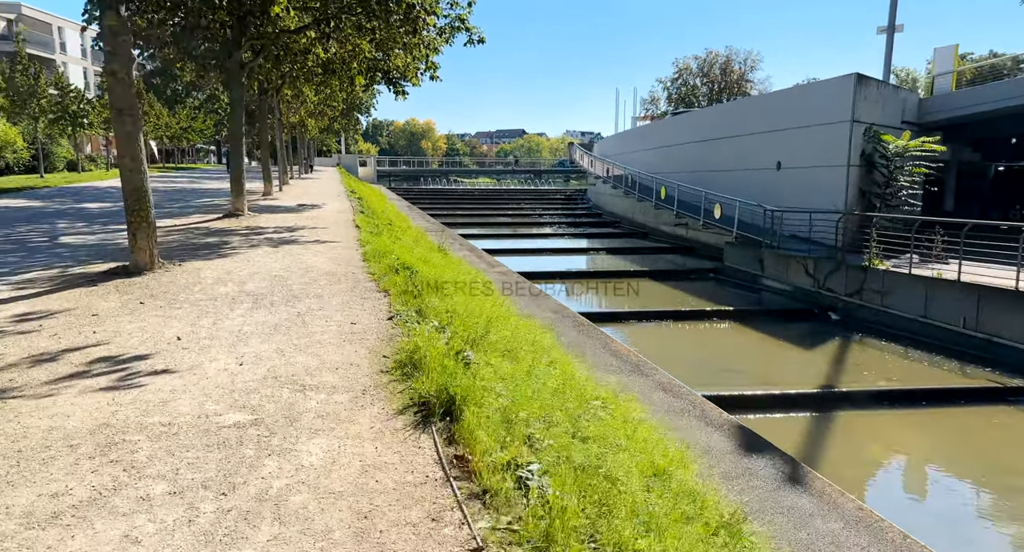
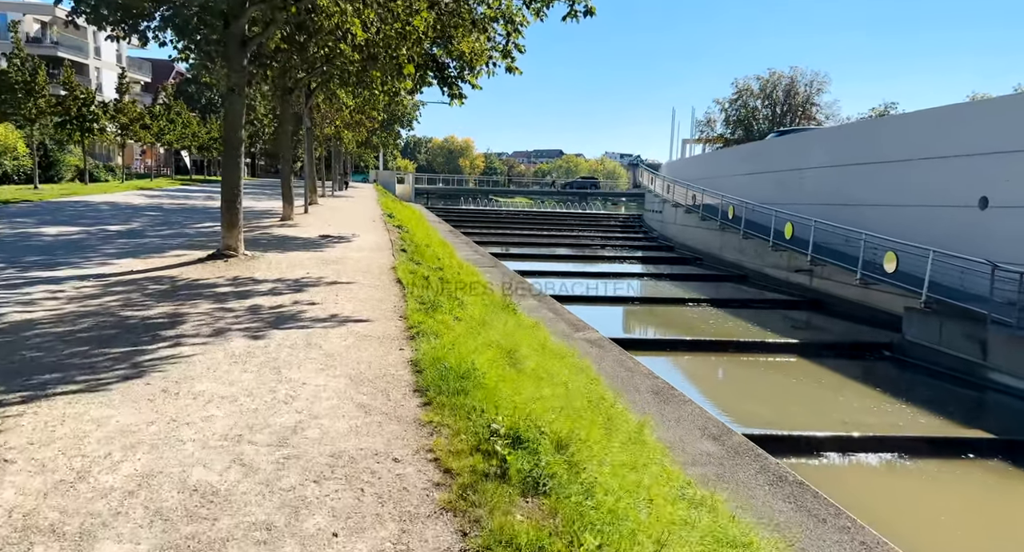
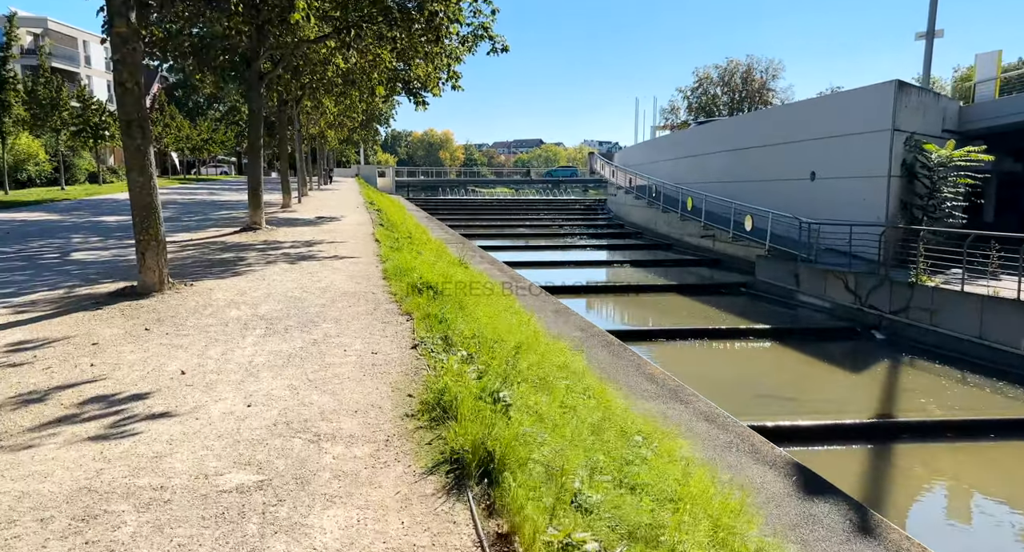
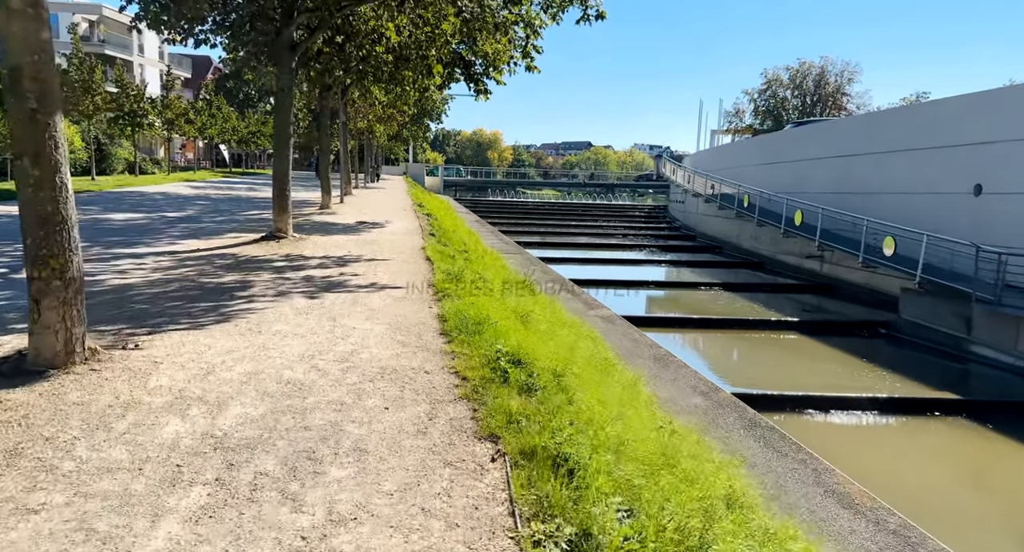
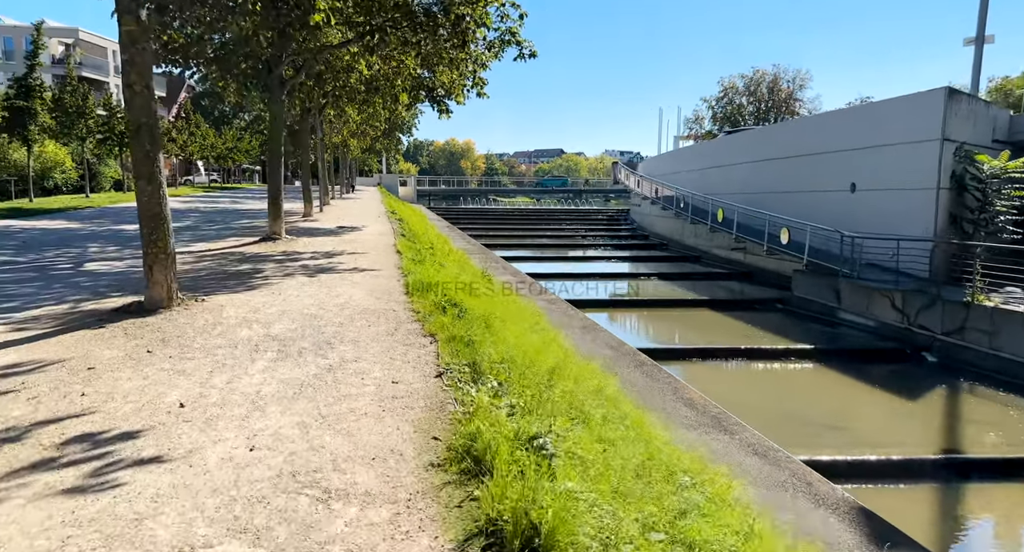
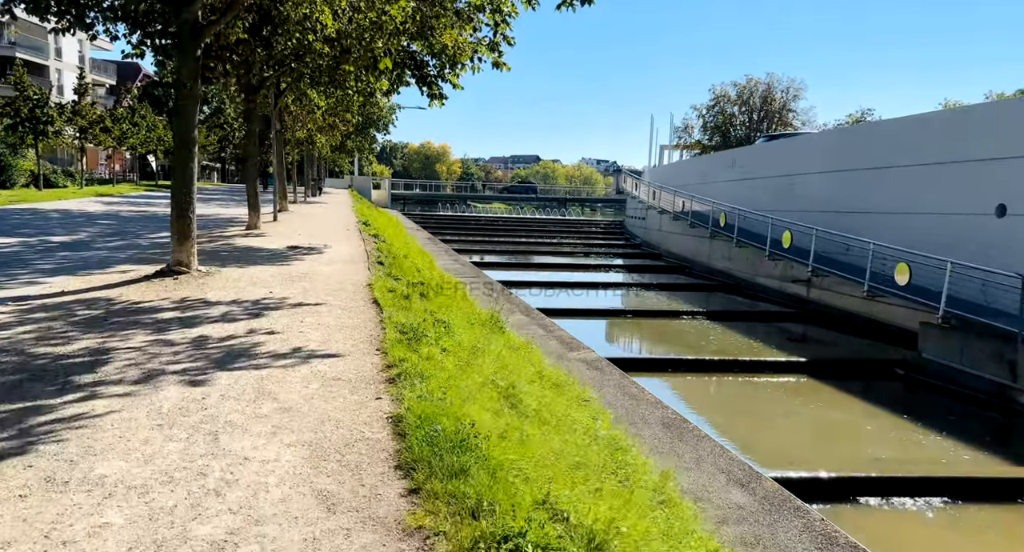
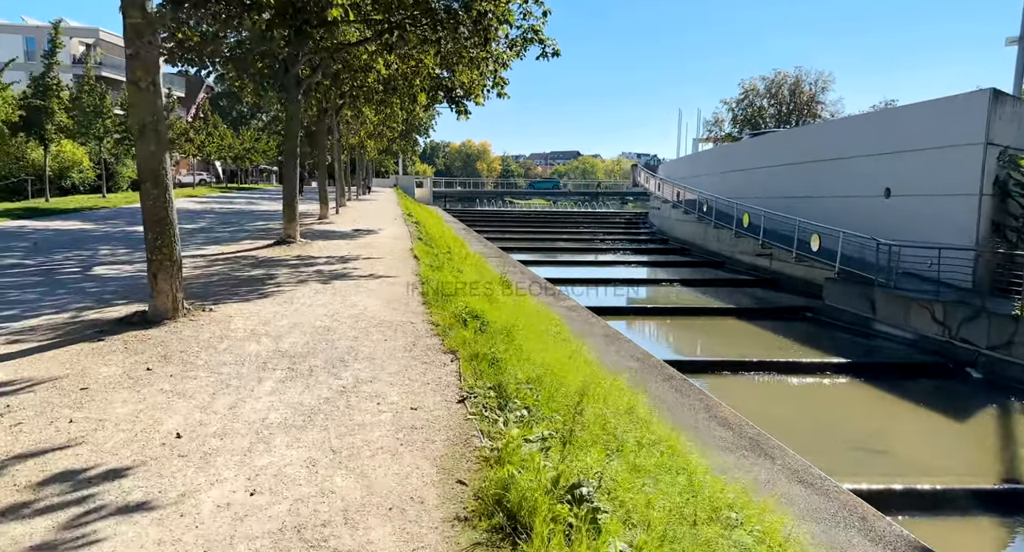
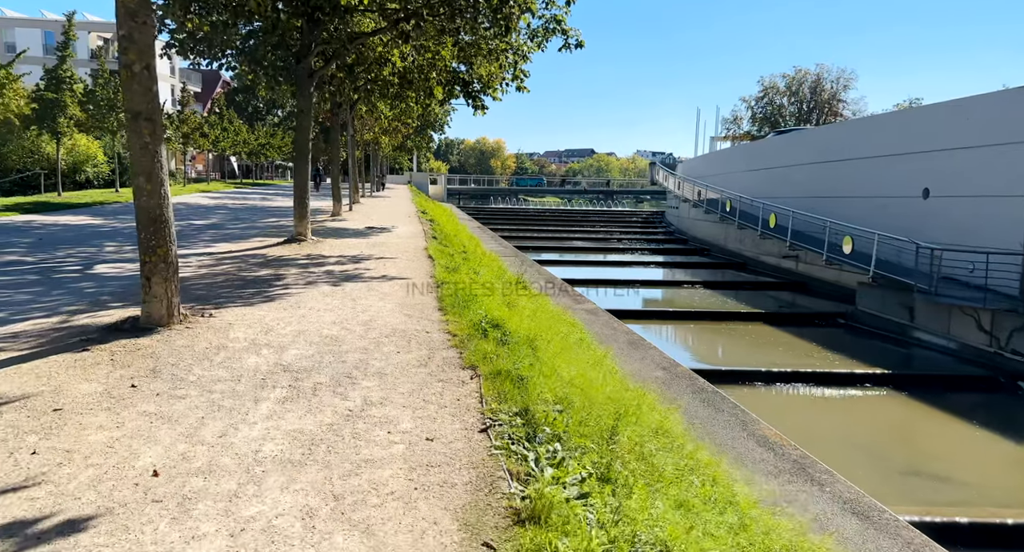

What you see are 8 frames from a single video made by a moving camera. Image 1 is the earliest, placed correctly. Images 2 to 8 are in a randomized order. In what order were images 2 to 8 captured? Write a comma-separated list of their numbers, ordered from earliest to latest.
3, 5, 7, 8, 4, 2, 6
